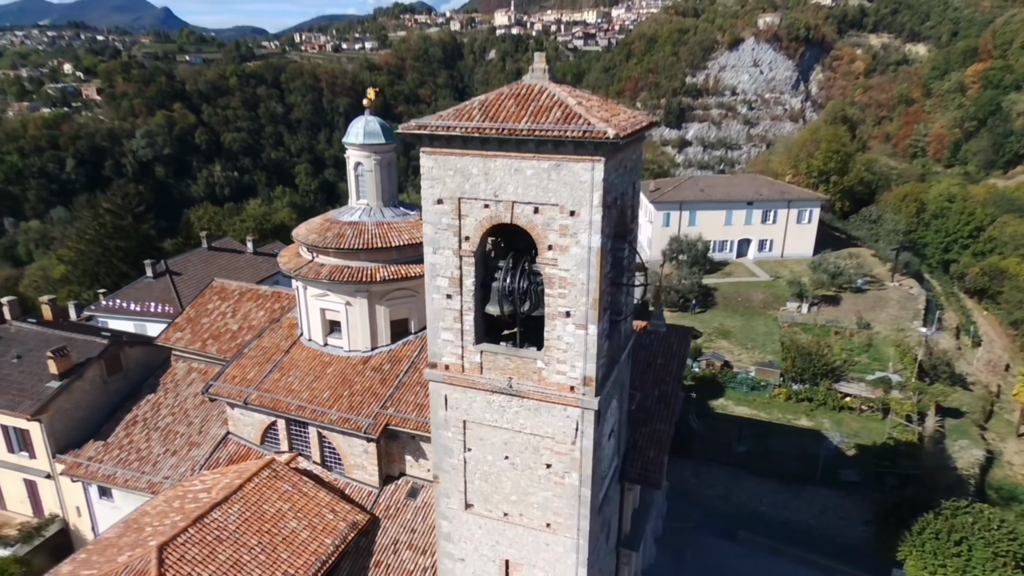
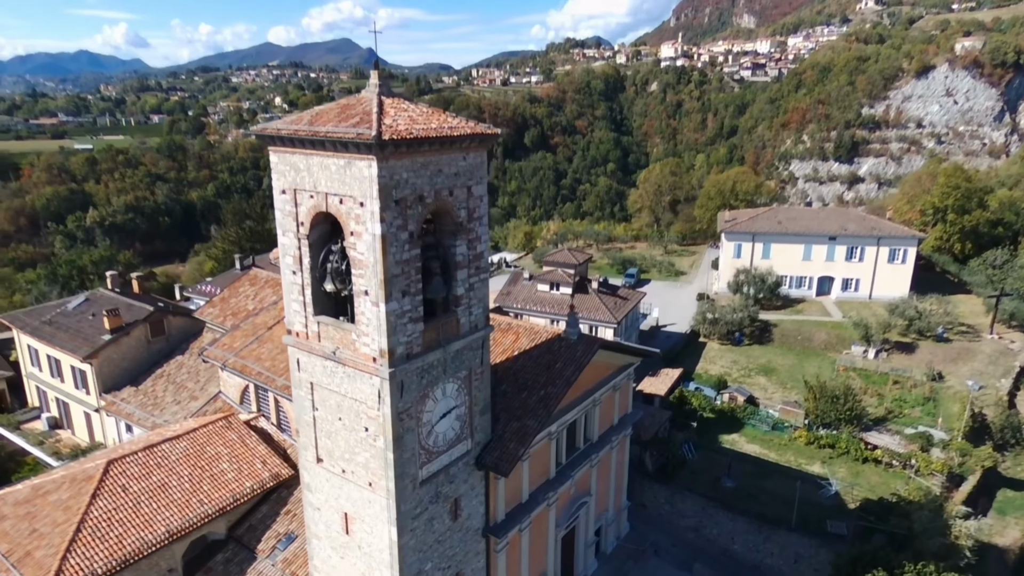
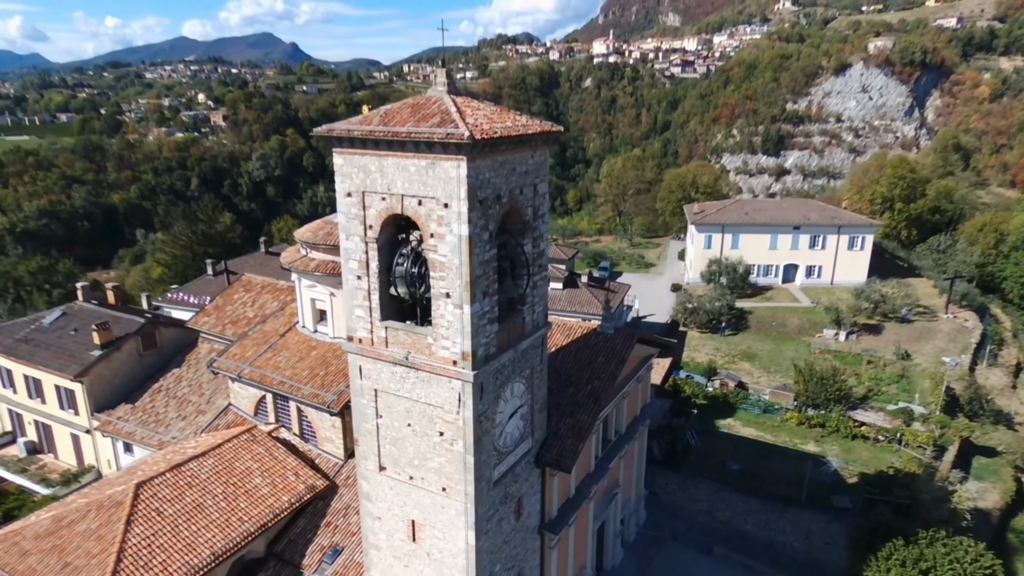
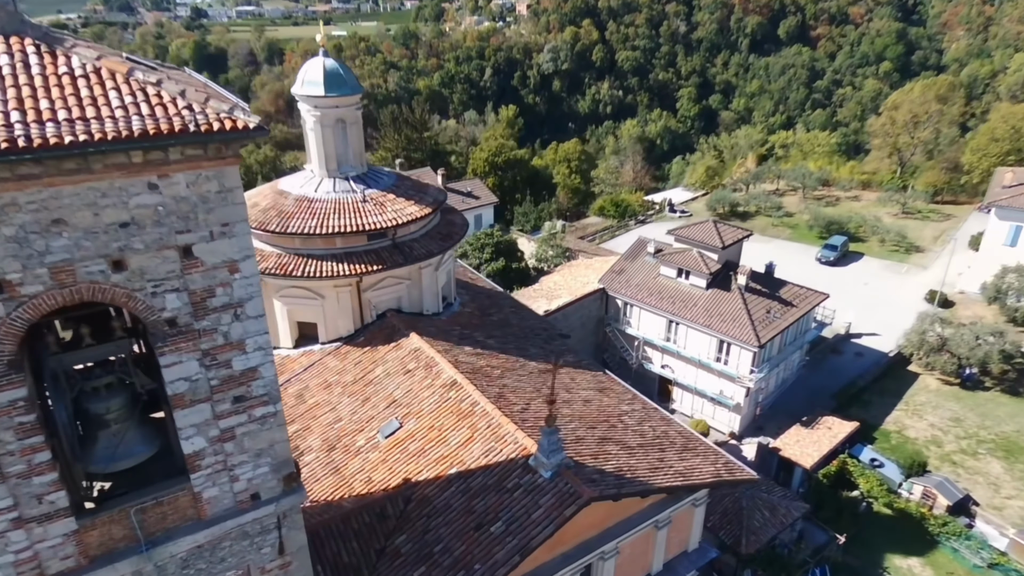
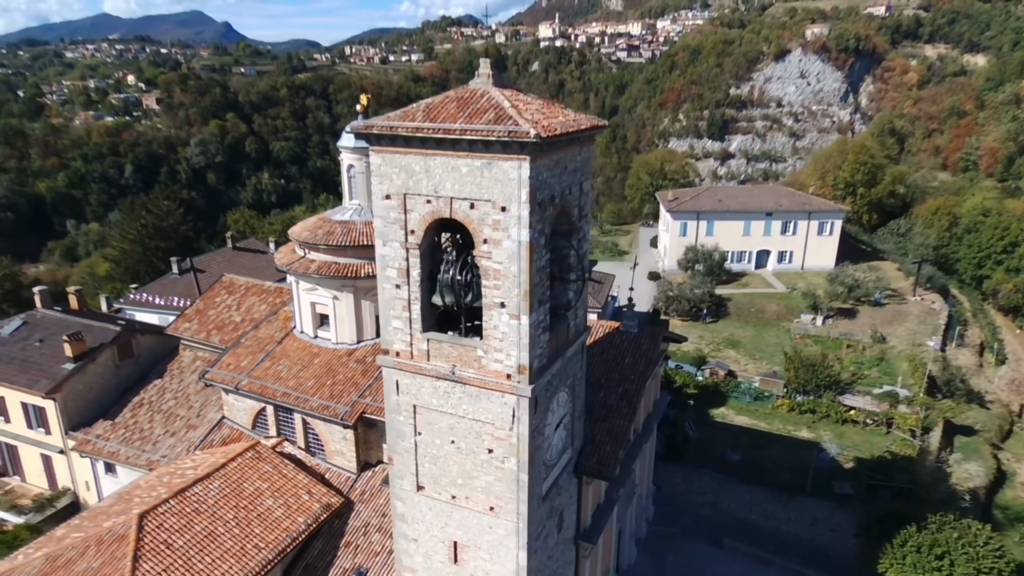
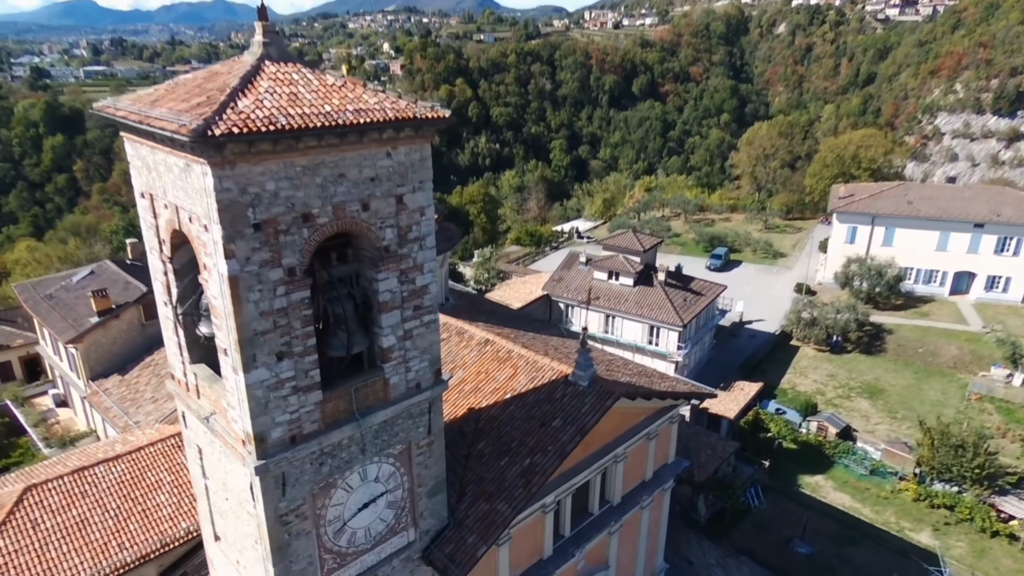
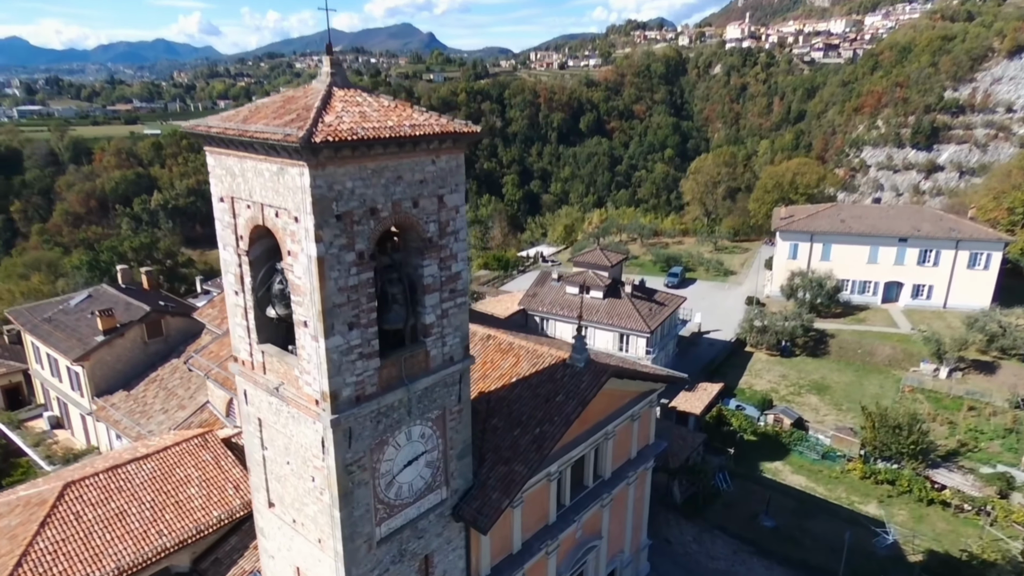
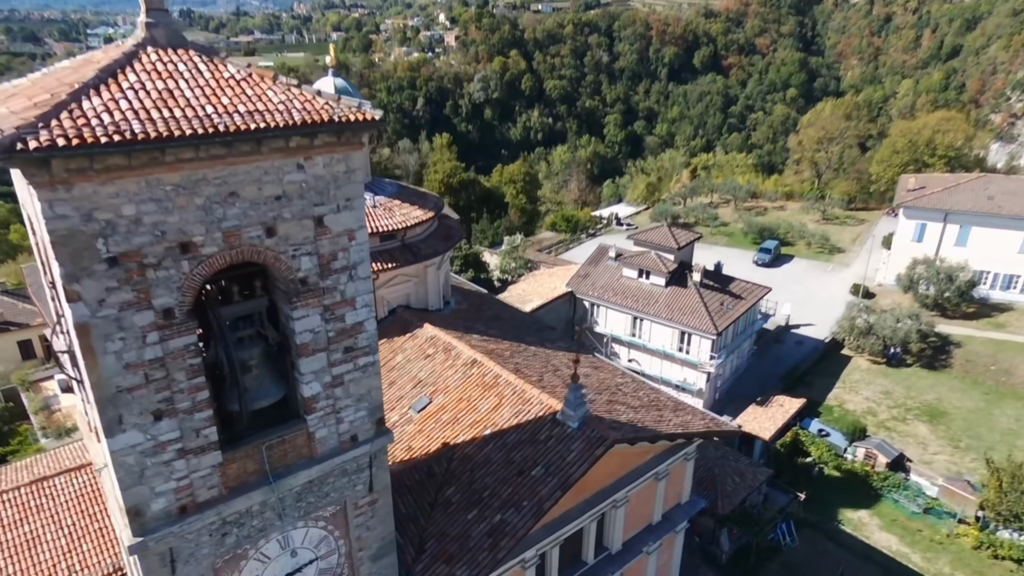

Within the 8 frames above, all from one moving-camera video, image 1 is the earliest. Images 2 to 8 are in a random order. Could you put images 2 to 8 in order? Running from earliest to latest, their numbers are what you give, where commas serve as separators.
5, 3, 2, 7, 6, 8, 4
